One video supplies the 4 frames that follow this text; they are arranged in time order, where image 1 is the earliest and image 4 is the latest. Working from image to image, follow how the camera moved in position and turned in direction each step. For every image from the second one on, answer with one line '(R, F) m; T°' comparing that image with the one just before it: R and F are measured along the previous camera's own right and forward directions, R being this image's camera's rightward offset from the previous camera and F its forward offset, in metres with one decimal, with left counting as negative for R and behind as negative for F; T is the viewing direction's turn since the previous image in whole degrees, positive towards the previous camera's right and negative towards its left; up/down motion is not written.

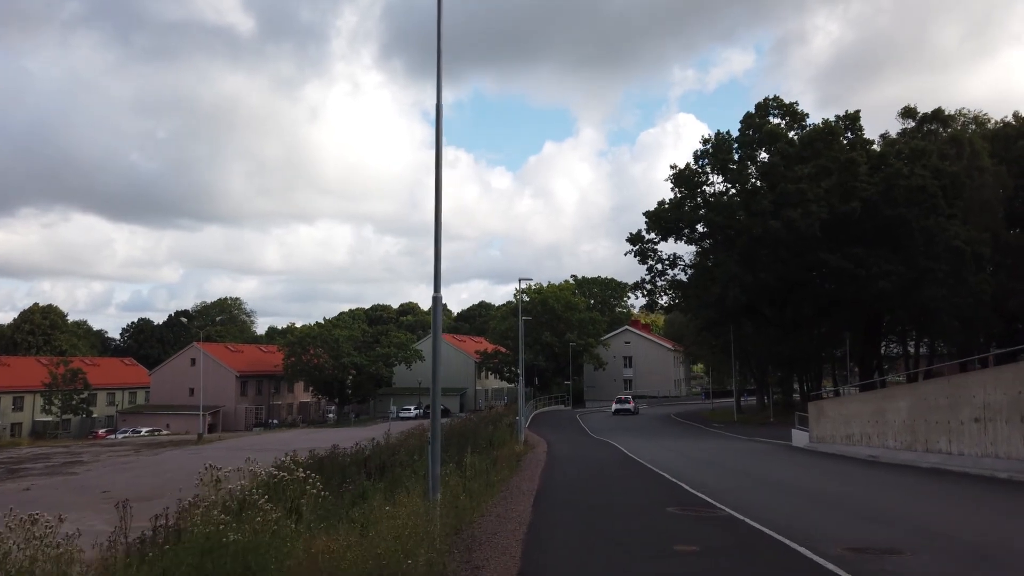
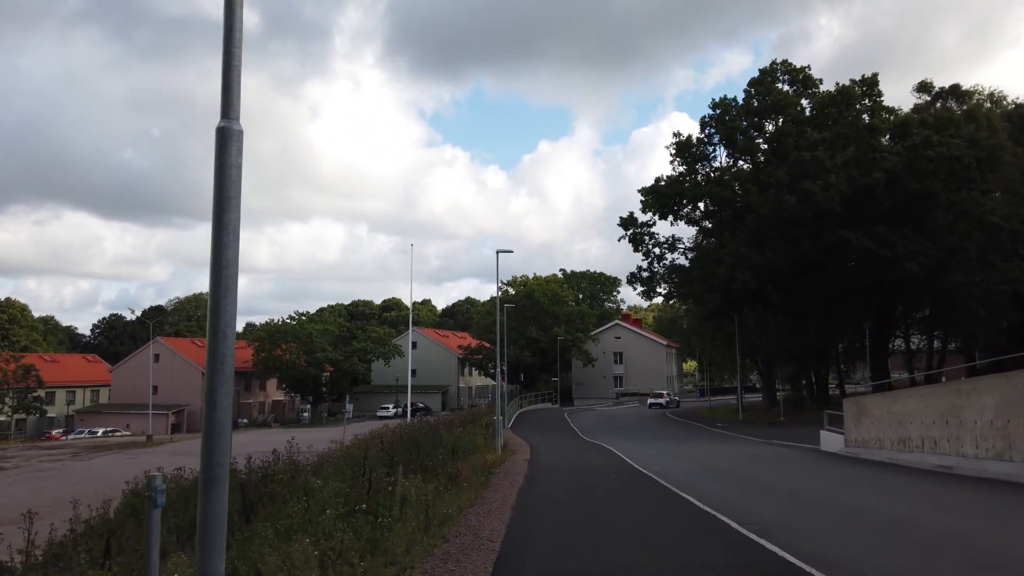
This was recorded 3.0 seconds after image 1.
(+0.4, +4.6) m; +1°
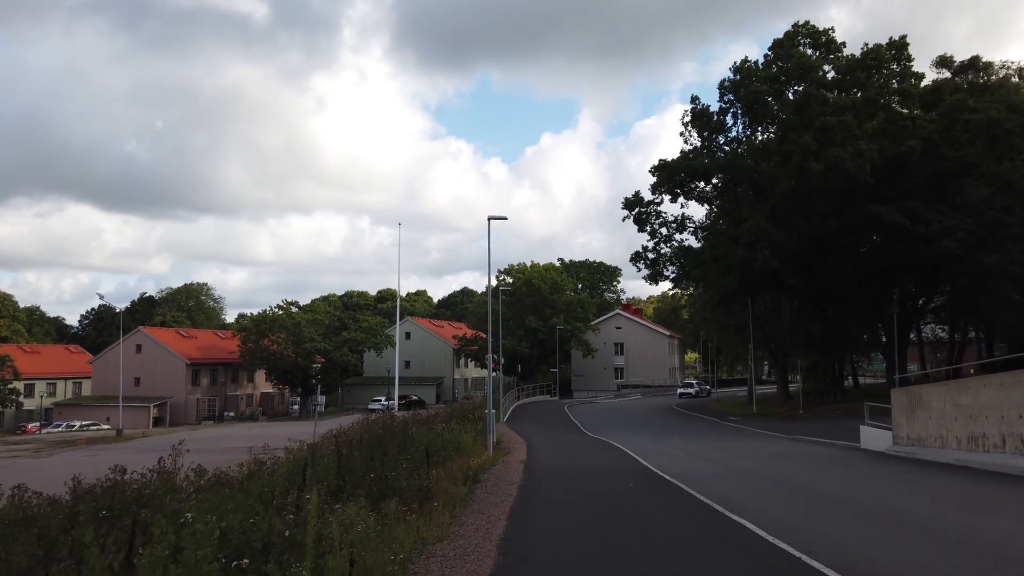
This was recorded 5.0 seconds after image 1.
(+0.1, +3.2) m; 0°
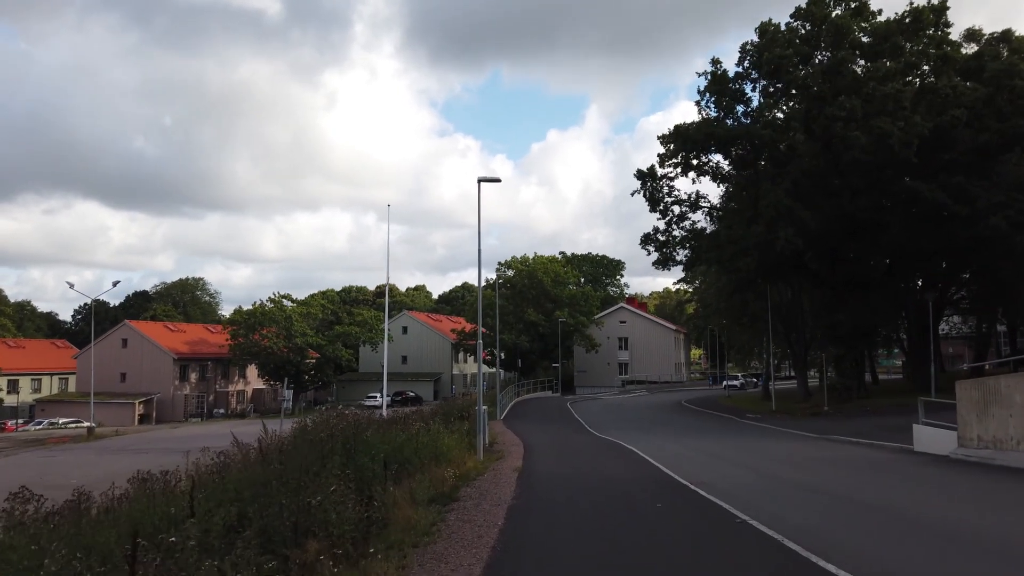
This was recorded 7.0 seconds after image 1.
(+0.2, +3.0) m; 0°
